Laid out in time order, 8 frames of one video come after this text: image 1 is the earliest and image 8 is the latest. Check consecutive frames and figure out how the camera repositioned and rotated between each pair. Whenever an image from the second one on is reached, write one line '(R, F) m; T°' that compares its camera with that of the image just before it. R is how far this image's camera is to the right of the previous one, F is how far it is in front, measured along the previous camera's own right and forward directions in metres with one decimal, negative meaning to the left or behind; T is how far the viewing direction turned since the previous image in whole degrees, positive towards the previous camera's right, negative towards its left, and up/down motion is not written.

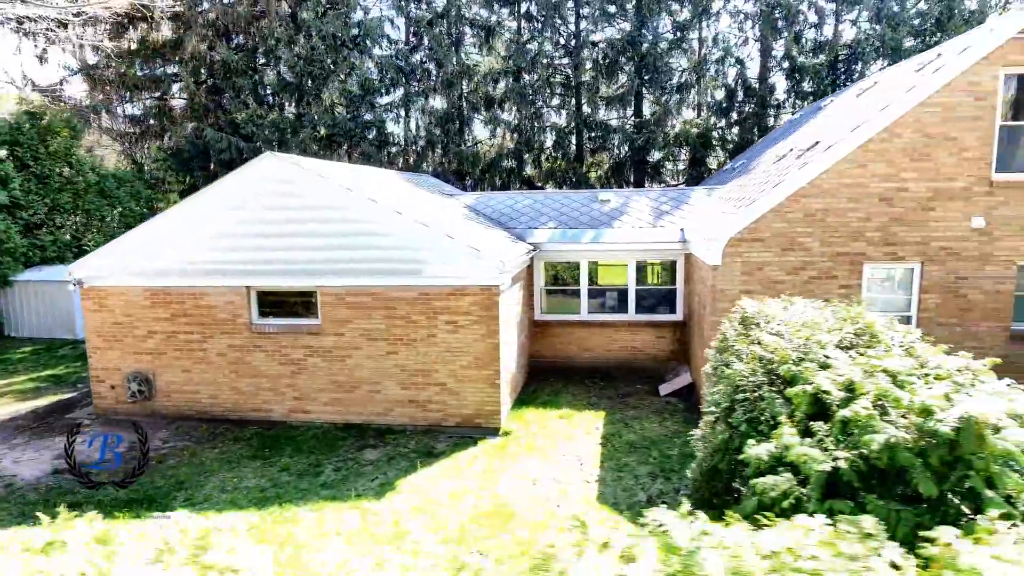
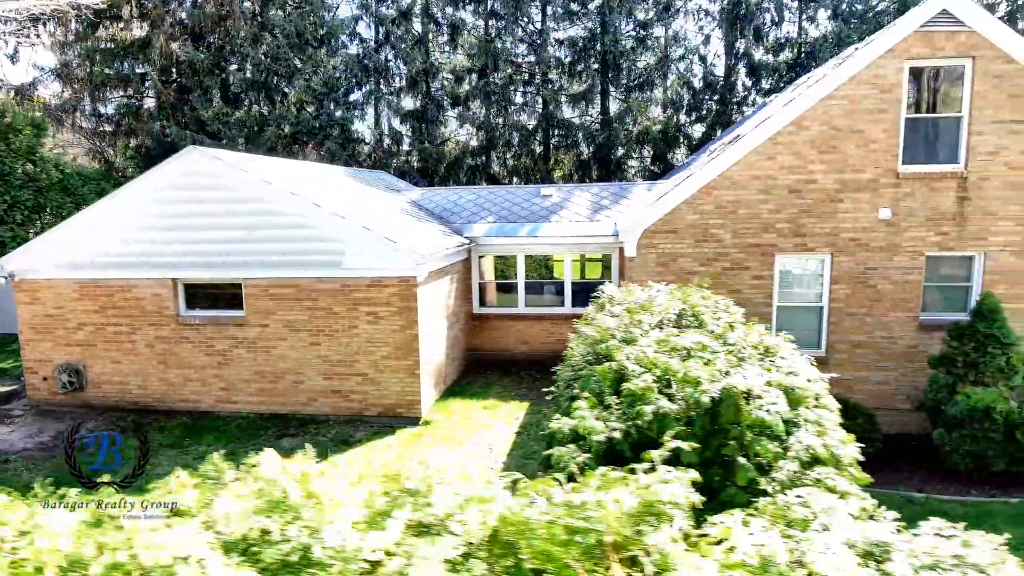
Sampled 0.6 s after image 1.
(+1.4, -0.1) m; 0°
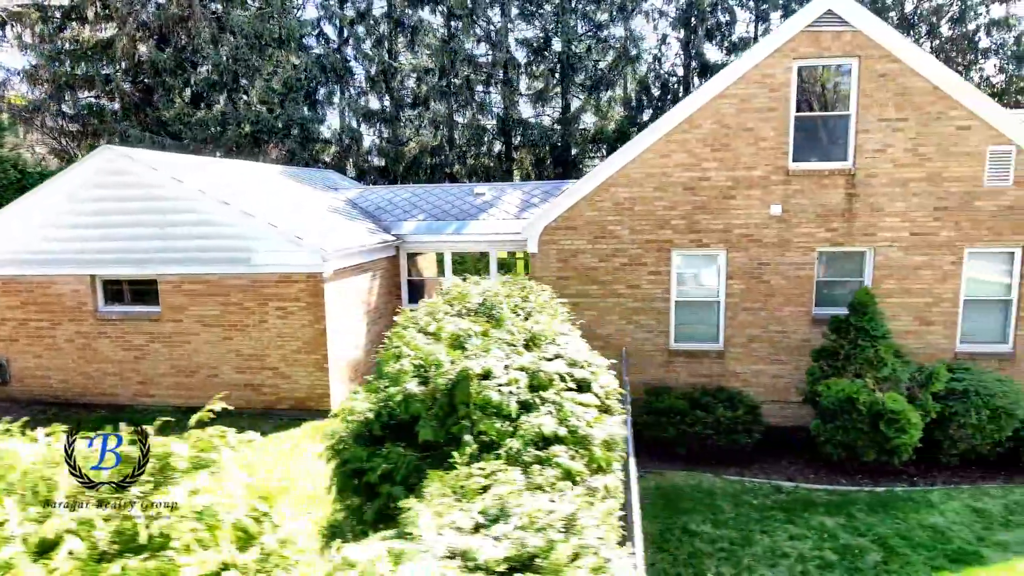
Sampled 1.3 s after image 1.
(+1.7, -0.2) m; 0°
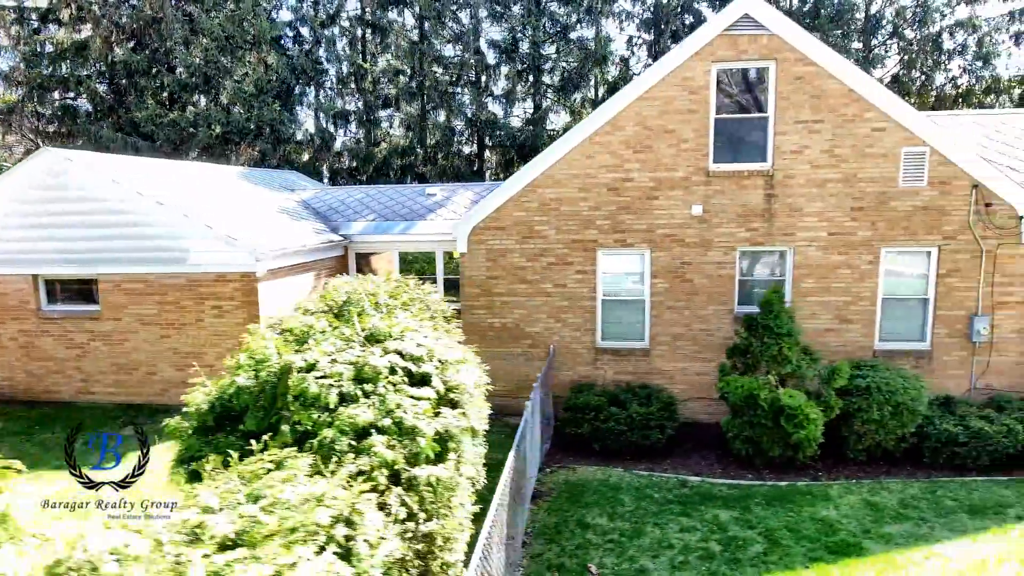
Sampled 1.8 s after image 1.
(+1.3, -0.2) m; 0°
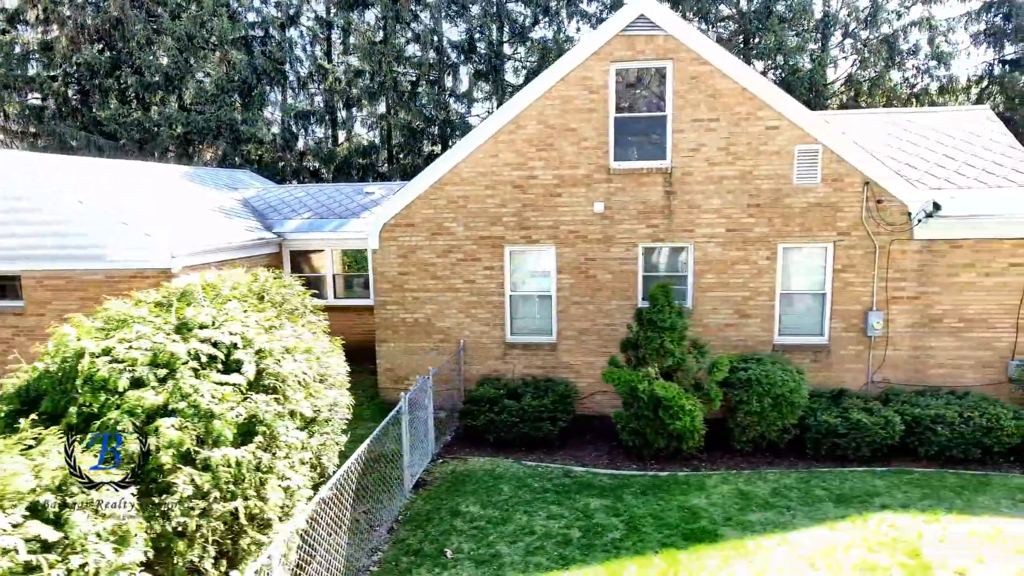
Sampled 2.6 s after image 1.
(+1.6, -0.2) m; 0°
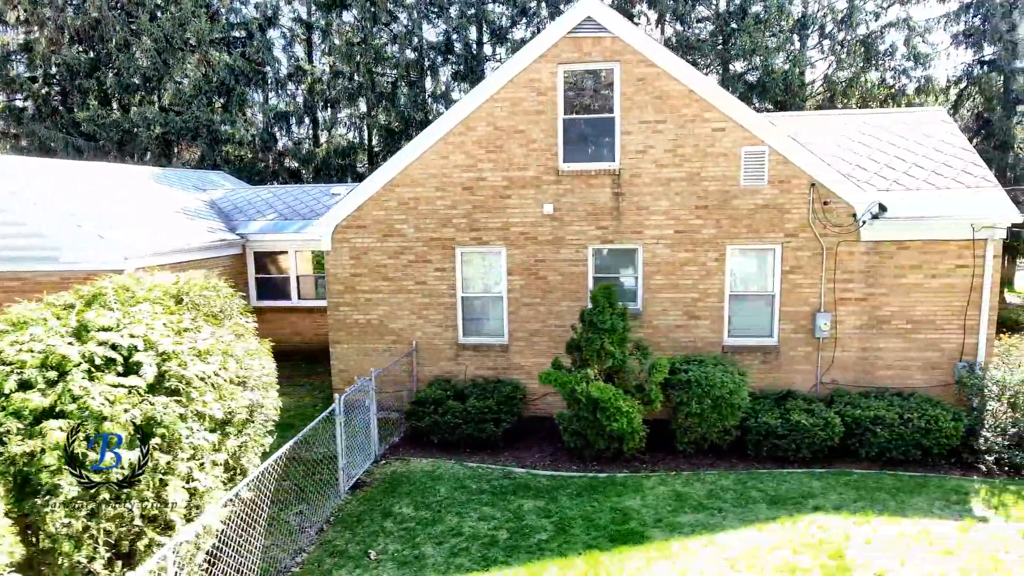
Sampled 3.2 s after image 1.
(+0.9, 0.0) m; 0°
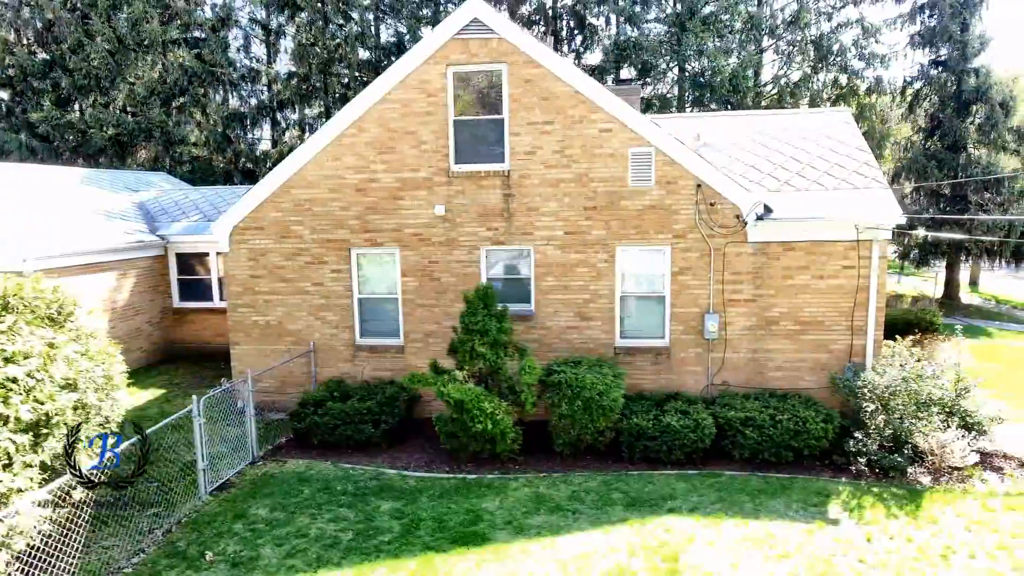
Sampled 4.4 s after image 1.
(+1.9, 0.0) m; 0°
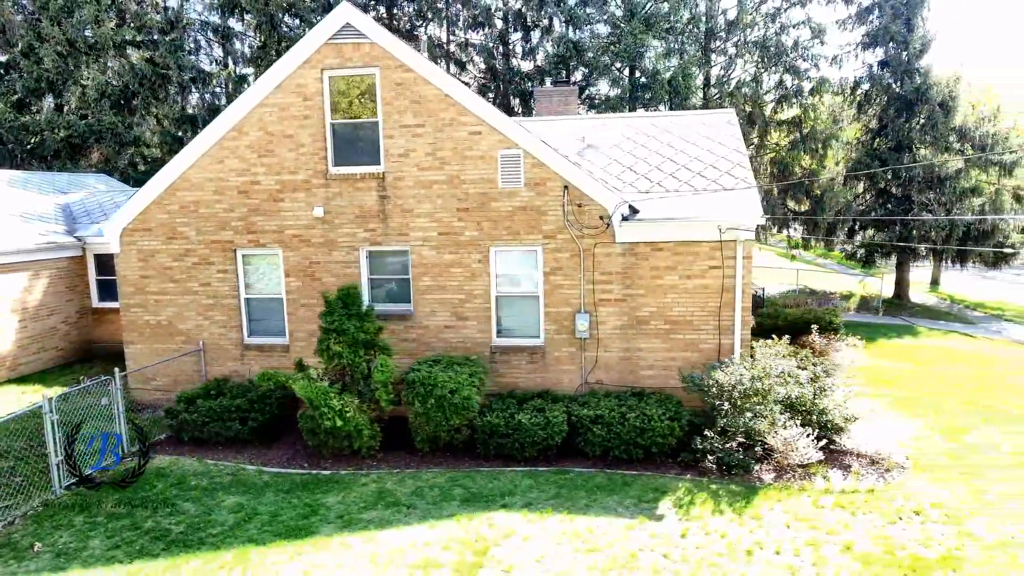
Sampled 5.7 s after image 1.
(+2.2, -0.1) m; -1°
